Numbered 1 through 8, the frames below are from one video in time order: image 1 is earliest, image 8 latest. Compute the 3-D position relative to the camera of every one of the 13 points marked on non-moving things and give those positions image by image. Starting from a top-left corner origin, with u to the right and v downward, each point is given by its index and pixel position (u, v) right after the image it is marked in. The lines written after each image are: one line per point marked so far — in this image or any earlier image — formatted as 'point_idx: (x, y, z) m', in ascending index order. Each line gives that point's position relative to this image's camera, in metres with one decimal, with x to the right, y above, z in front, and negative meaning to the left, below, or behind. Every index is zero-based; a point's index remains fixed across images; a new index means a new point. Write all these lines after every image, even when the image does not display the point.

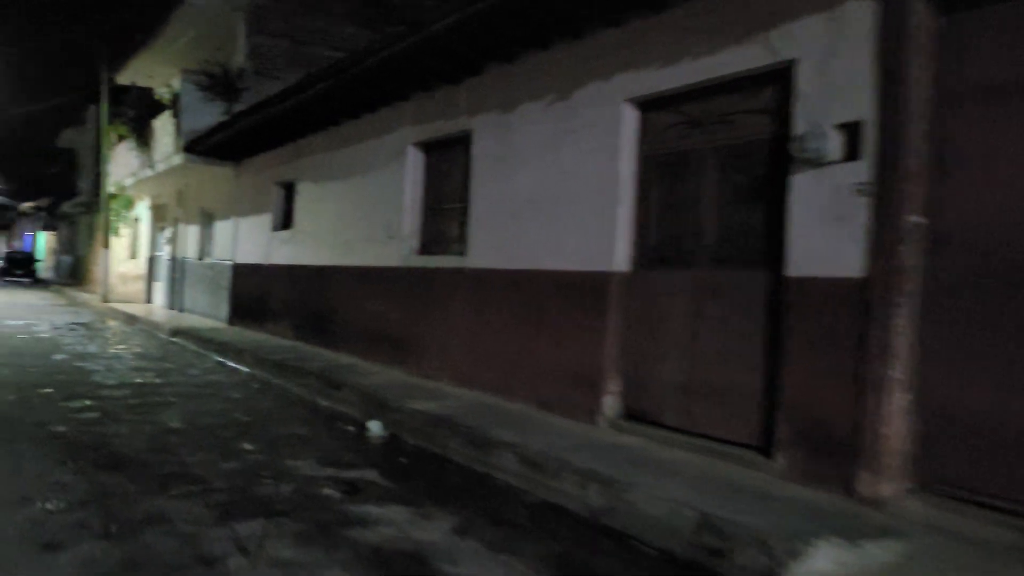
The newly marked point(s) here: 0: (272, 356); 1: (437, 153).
0: (-2.8, -0.8, +10.4) m
1: (-0.8, +1.4, +8.9) m
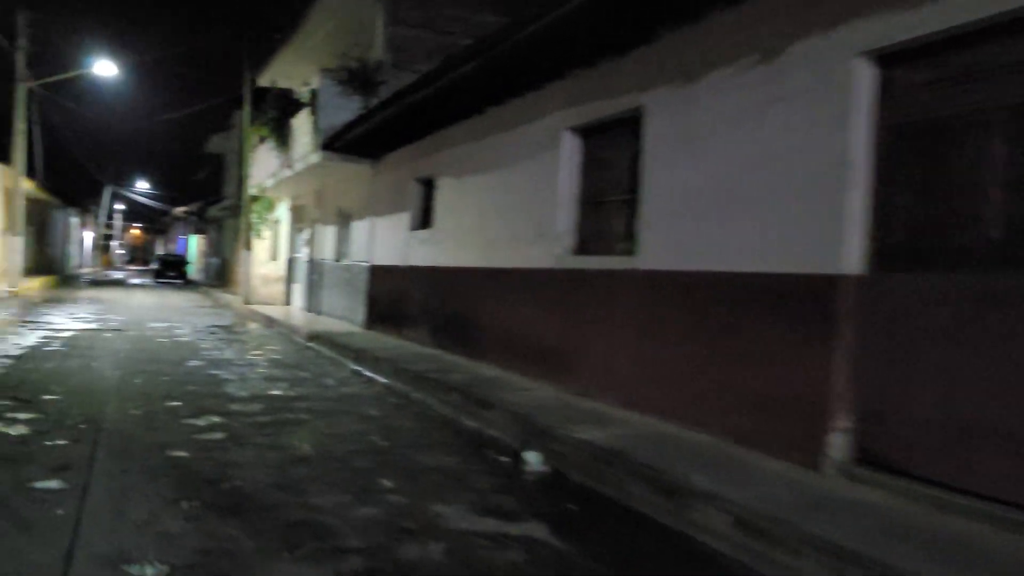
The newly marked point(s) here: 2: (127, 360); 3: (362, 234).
0: (-1.1, -0.8, +9.6) m
1: (+0.7, +1.3, +7.7) m
2: (-4.4, -0.8, +10.0) m
3: (-2.5, +0.9, +14.9) m
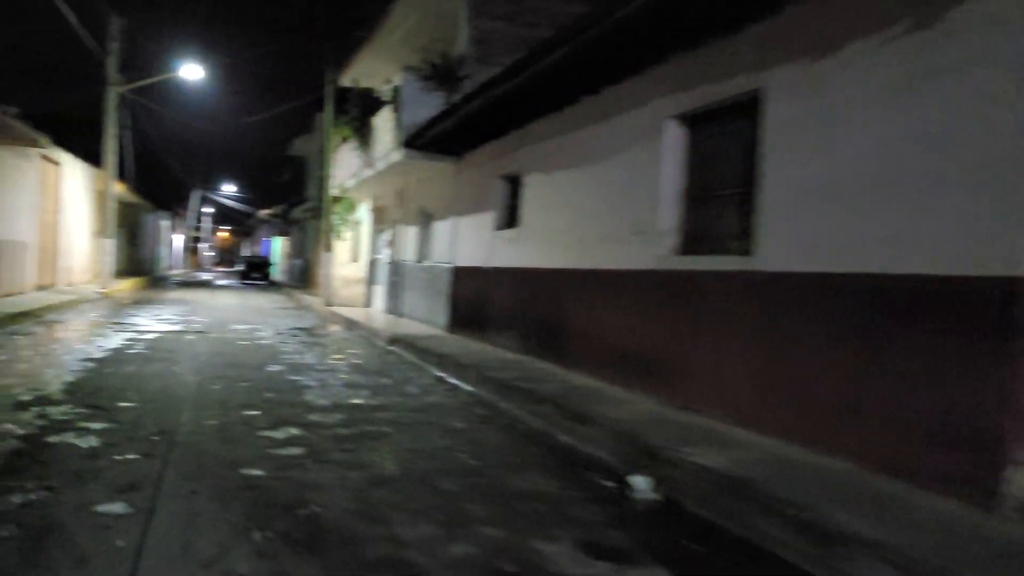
0: (-0.1, -0.9, +9.0) m
1: (+1.5, +1.3, +7.0) m
2: (-3.4, -0.8, +9.8) m
3: (-1.1, +0.9, +14.5) m
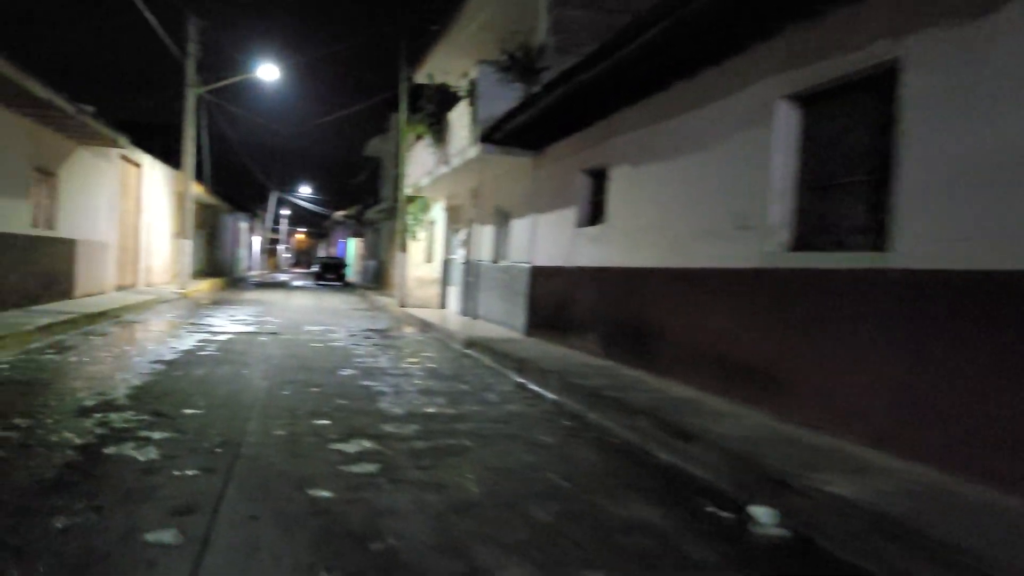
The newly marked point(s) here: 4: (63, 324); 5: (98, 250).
0: (+0.7, -0.9, +8.4) m
1: (+2.2, +1.3, +6.3) m
2: (-2.5, -0.8, +9.4) m
3: (+0.2, +0.9, +13.9) m
4: (-6.1, -0.5, +11.8) m
5: (-8.2, +0.7, +17.4) m
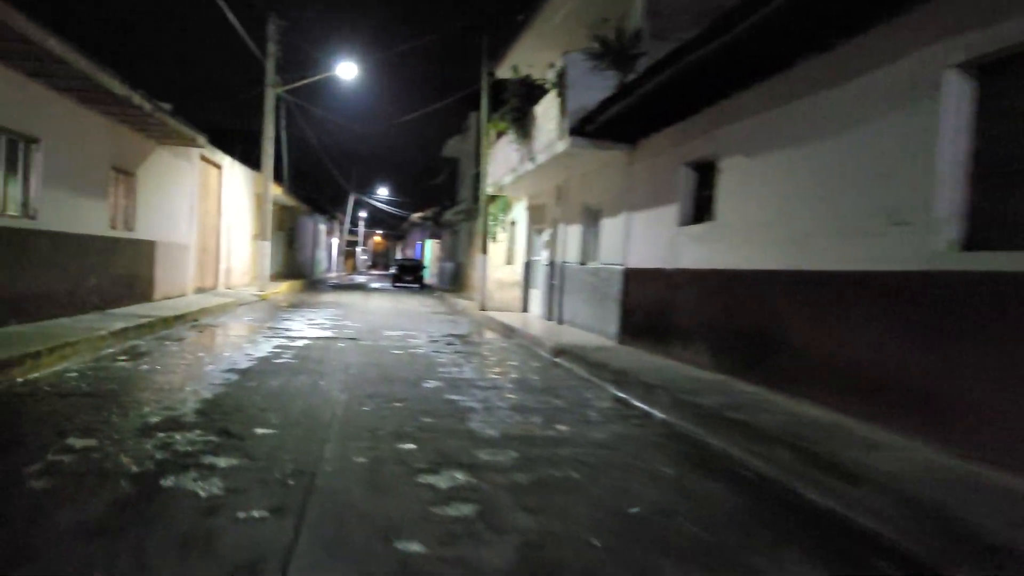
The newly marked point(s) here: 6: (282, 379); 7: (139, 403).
0: (+1.5, -0.9, +7.4) m
1: (+2.9, +1.3, +5.2) m
2: (-1.5, -0.9, +8.7) m
3: (+1.5, +0.8, +13.0) m
4: (-4.9, -0.5, +11.4) m
5: (-6.5, +0.7, +17.2) m
6: (-2.2, -0.9, +8.4) m
7: (-2.9, -0.9, +6.7) m
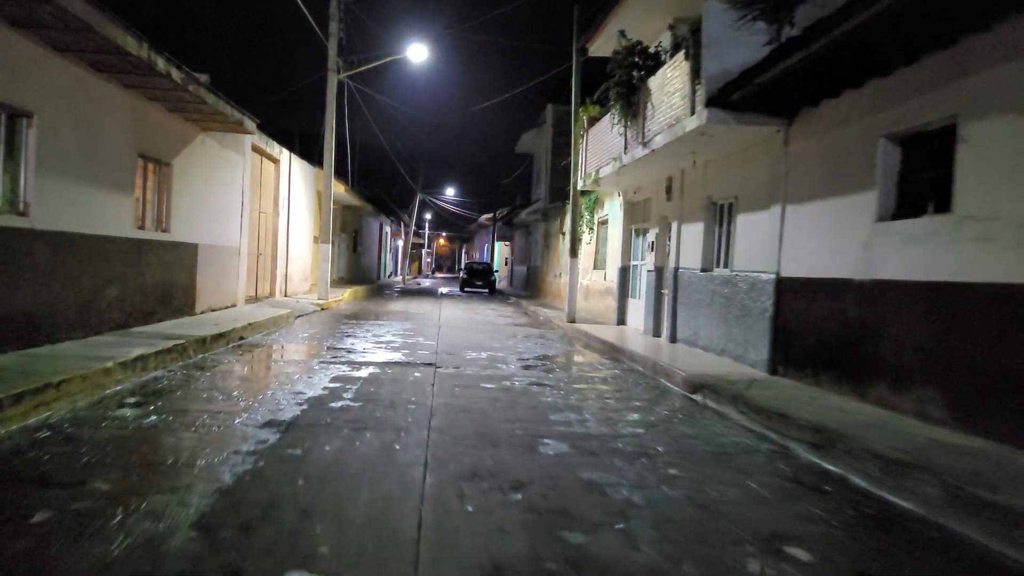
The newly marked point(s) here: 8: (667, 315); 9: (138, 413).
0: (+2.5, -1.1, +4.6) m
1: (+3.7, +1.1, +2.3) m
2: (-0.5, -1.0, +6.1) m
3: (+2.9, +0.7, +10.2) m
4: (-3.6, -0.7, +9.1) m
5: (-4.9, +0.5, +15.0) m
6: (-1.2, -1.0, +5.9) m
7: (-1.9, -1.0, +4.2) m
8: (+2.5, -0.4, +14.3) m
9: (-2.8, -0.9, +6.6) m
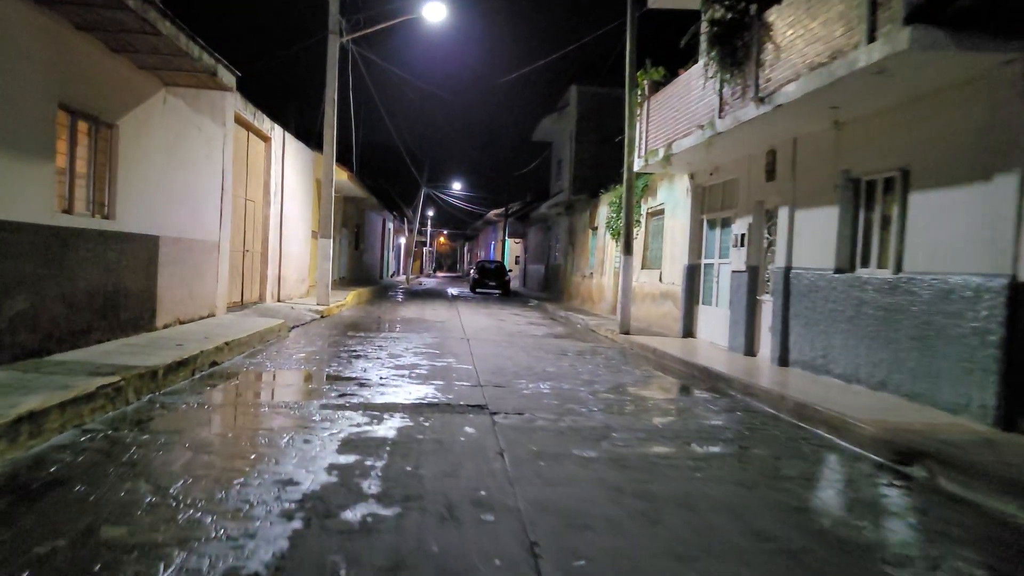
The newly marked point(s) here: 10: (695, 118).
0: (+3.2, -1.1, +1.4) m
1: (+4.4, +1.0, -0.9) m
2: (+0.3, -1.1, +2.9) m
3: (+3.6, +0.6, +7.0) m
4: (-2.9, -0.8, +5.9) m
5: (-4.2, +0.5, +11.8) m
6: (-0.4, -1.1, +2.7) m
7: (-1.2, -1.1, +1.0) m
8: (+3.2, -0.5, +11.1) m
9: (-2.1, -1.0, +3.4) m
10: (+2.3, +2.2, +11.2) m
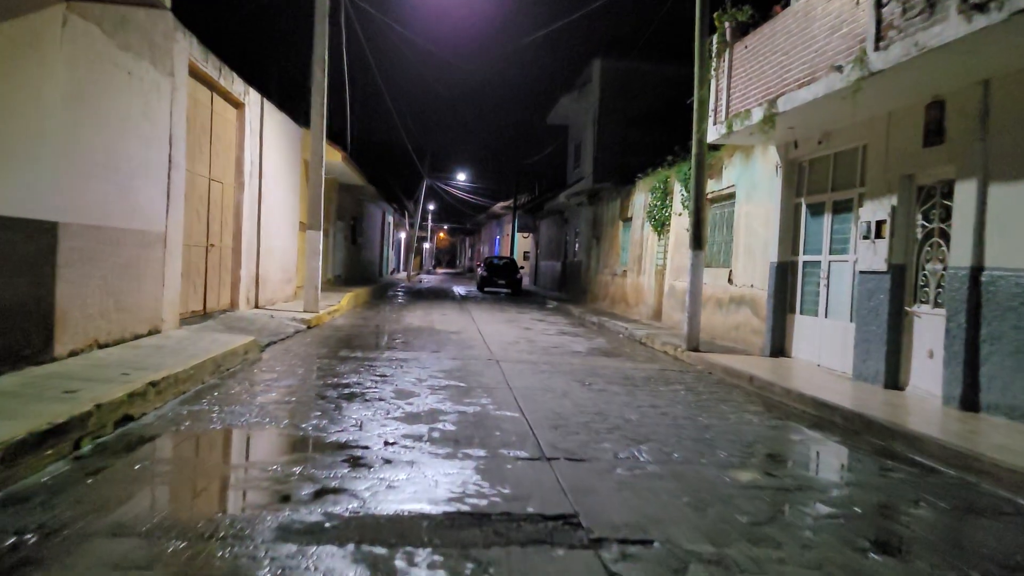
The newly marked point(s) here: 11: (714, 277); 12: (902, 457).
0: (+3.8, -1.3, -1.8) m
1: (+5.0, +0.9, -4.1) m
2: (+0.8, -1.2, -0.3) m
3: (+4.1, +0.5, +3.8) m
4: (-2.4, -0.9, +2.6) m
5: (-3.6, +0.4, +8.5) m
6: (+0.1, -1.2, -0.6) m
7: (-0.7, -1.2, -2.2) m
8: (+3.7, -0.6, +7.8) m
9: (-1.5, -1.1, +0.1) m
10: (+2.8, +2.1, +8.0) m
11: (+3.1, +0.2, +13.6) m
12: (+2.7, -1.2, +6.3) m
